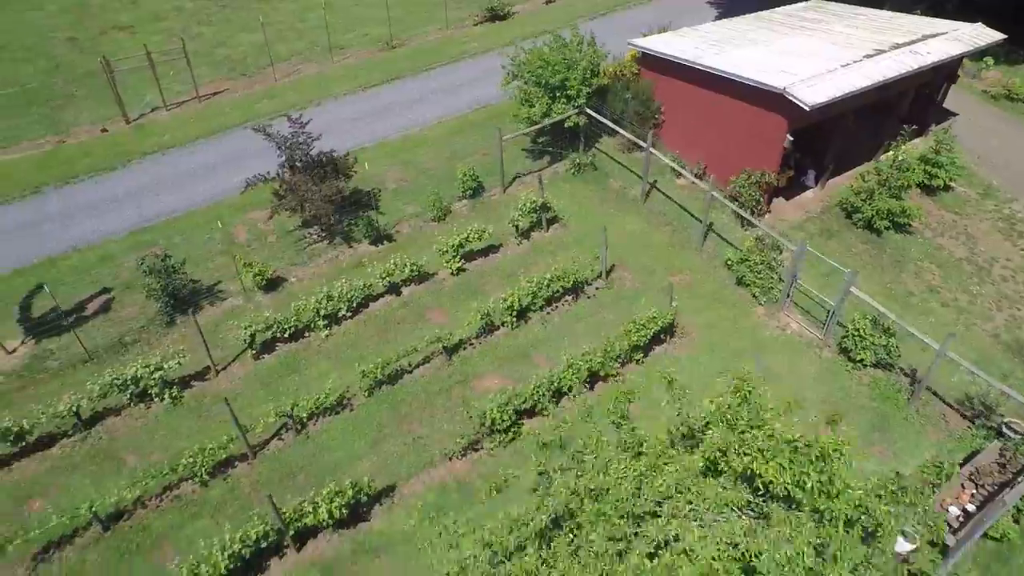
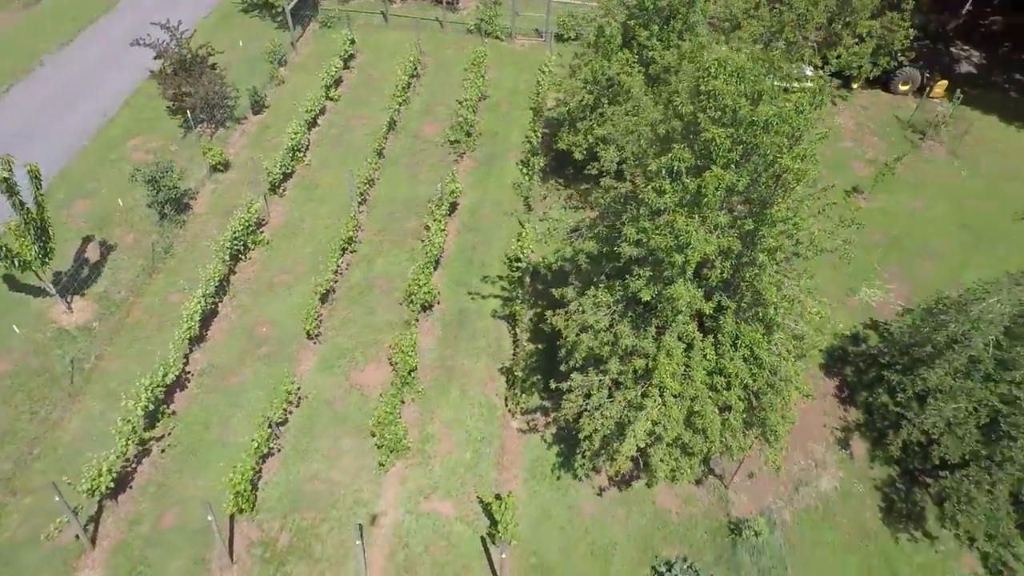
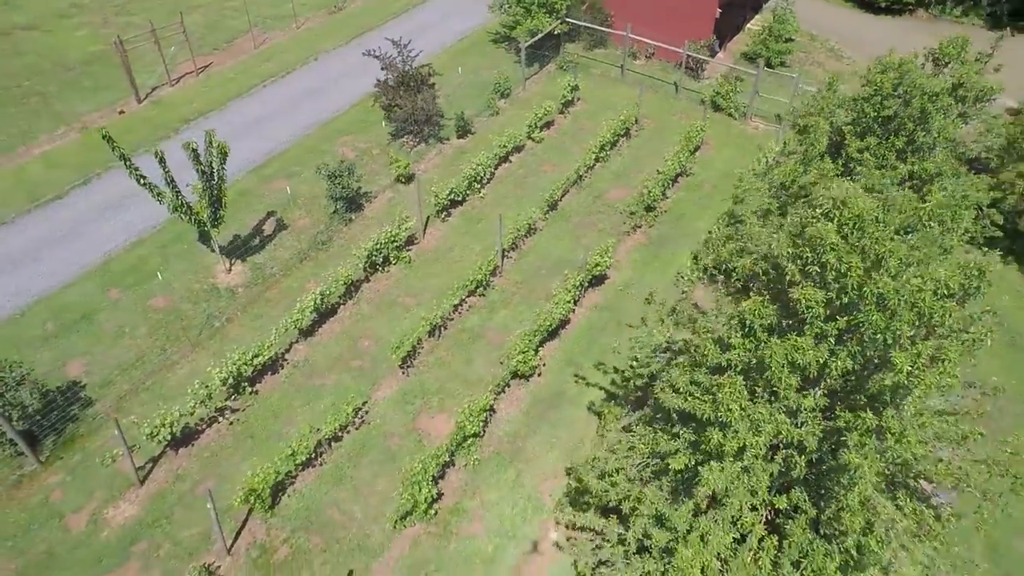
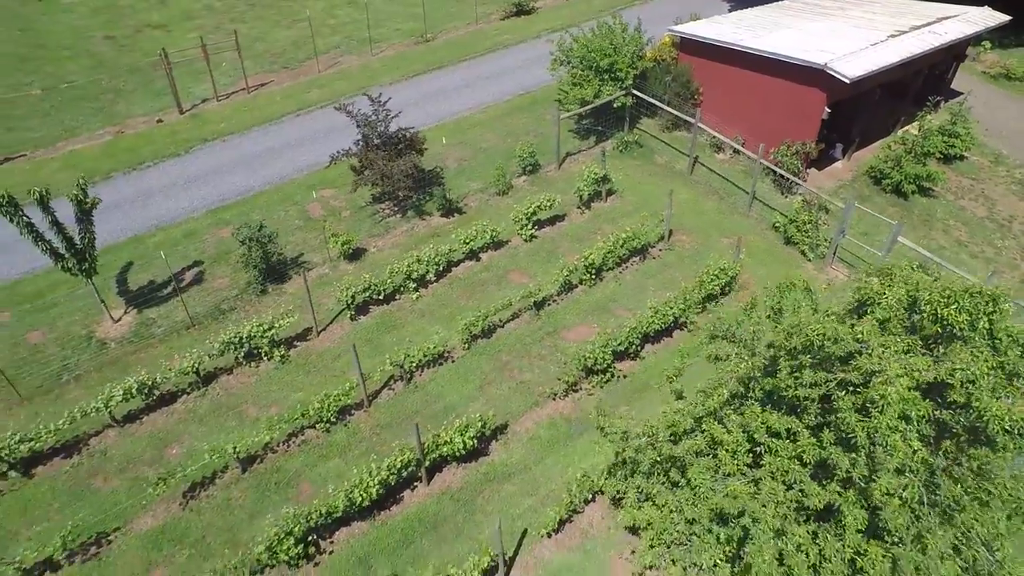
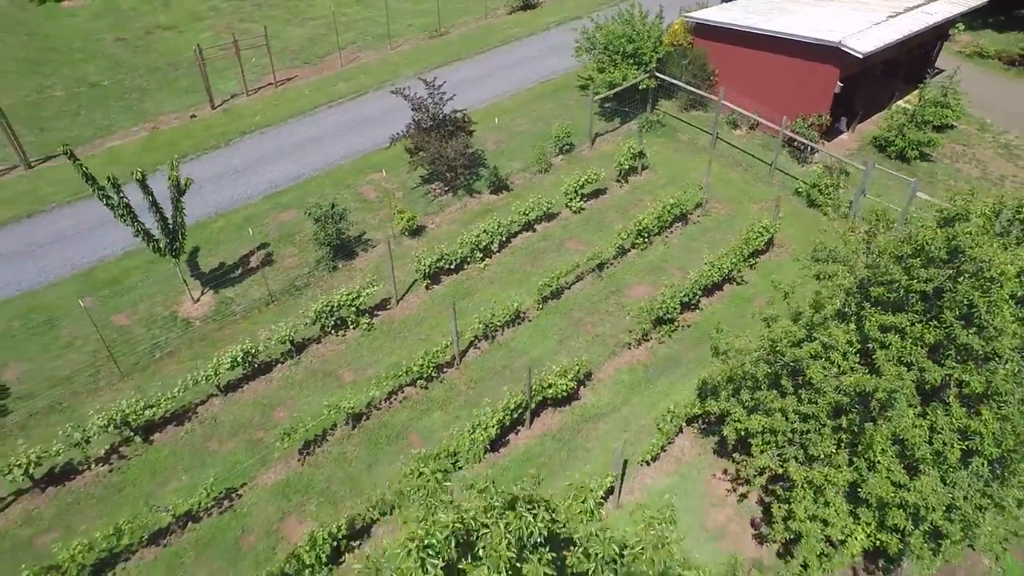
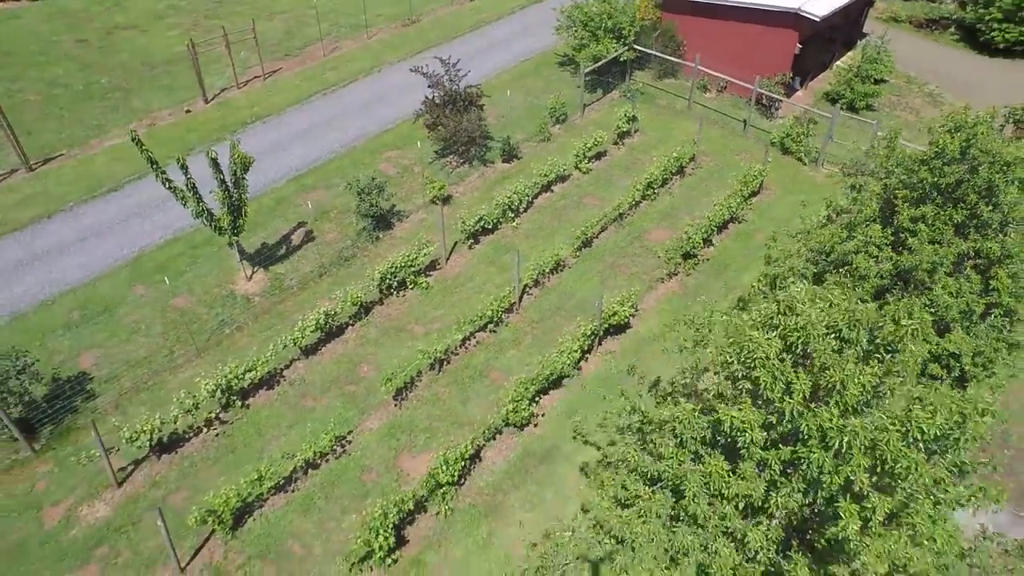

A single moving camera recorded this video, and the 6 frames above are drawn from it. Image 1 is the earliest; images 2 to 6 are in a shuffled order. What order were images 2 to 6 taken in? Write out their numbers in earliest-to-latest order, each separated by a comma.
4, 5, 6, 3, 2
